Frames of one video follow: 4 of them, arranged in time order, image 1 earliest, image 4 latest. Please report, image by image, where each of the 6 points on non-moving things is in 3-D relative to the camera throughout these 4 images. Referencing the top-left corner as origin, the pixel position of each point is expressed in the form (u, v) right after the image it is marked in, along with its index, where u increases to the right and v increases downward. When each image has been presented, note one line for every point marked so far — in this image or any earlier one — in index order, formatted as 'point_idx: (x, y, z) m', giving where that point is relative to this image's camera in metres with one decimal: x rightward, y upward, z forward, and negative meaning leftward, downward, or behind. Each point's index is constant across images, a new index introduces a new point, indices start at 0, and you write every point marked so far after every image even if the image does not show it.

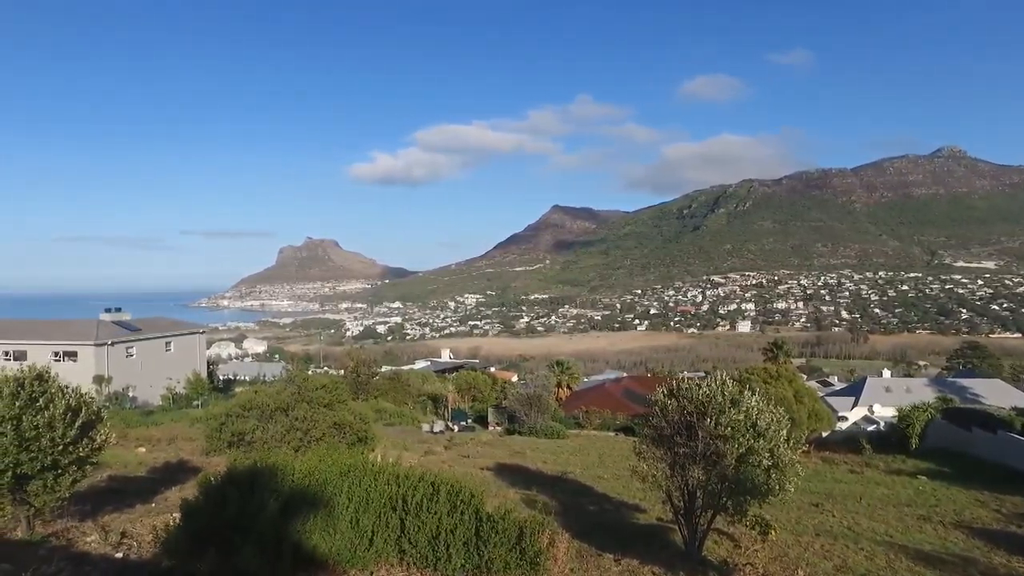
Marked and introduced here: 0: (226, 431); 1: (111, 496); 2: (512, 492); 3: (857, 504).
0: (-8.0, -4.0, +19.5) m
1: (-7.2, -3.7, +12.4) m
2: (0.0, -4.6, +15.7) m
3: (+8.0, -5.0, +16.1) m
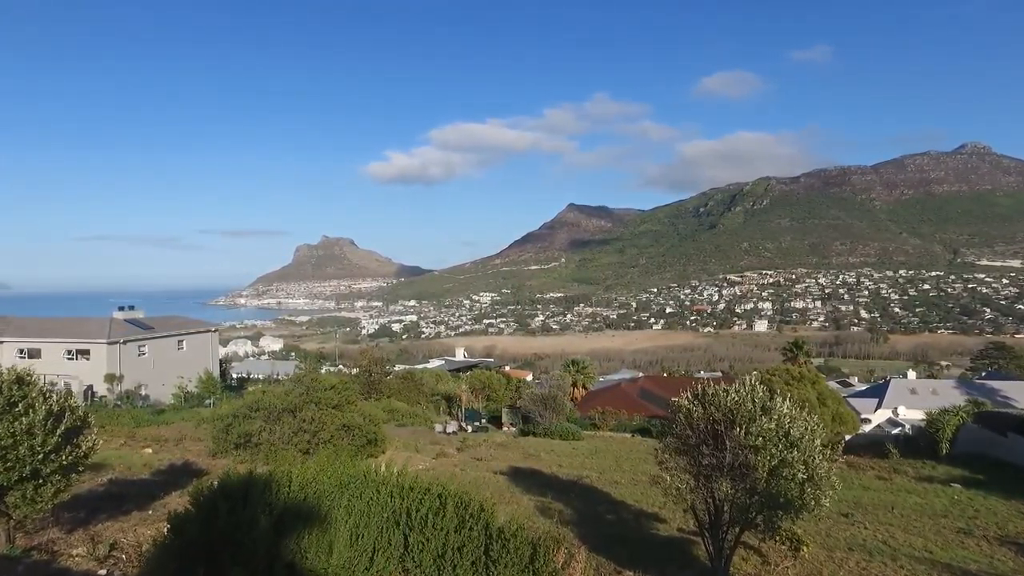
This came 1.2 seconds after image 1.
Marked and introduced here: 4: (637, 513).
0: (-7.6, -4.0, +19.0) m
1: (-6.9, -3.7, +12.0) m
2: (+0.3, -4.5, +15.0) m
3: (+8.3, -4.9, +15.3) m
4: (+2.6, -4.7, +14.6) m
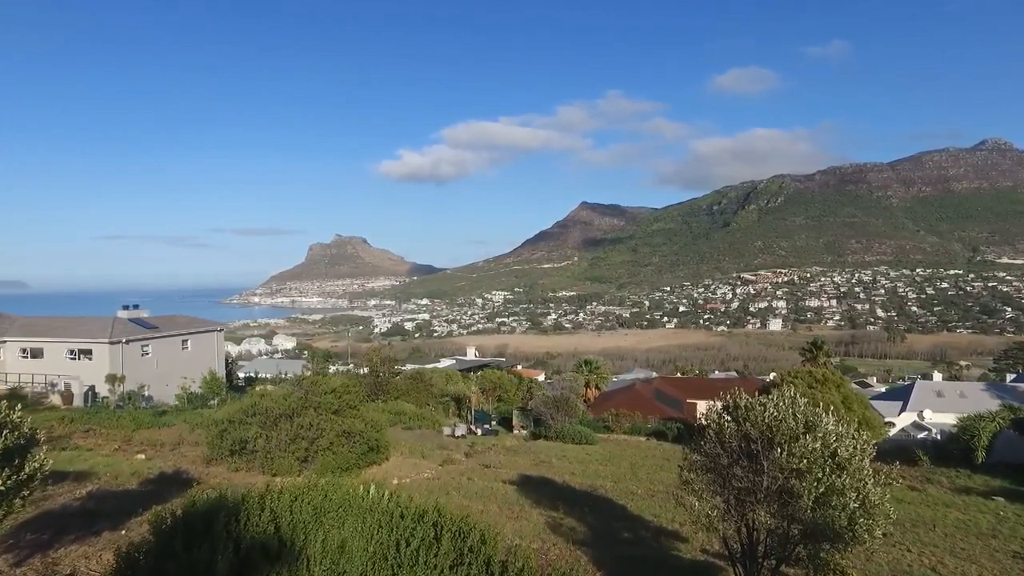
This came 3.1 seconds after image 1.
0: (-7.4, -3.9, +18.0) m
1: (-6.8, -3.7, +11.0) m
2: (+0.5, -4.5, +13.9) m
3: (+8.5, -4.9, +14.0) m
4: (+2.8, -4.7, +13.5) m
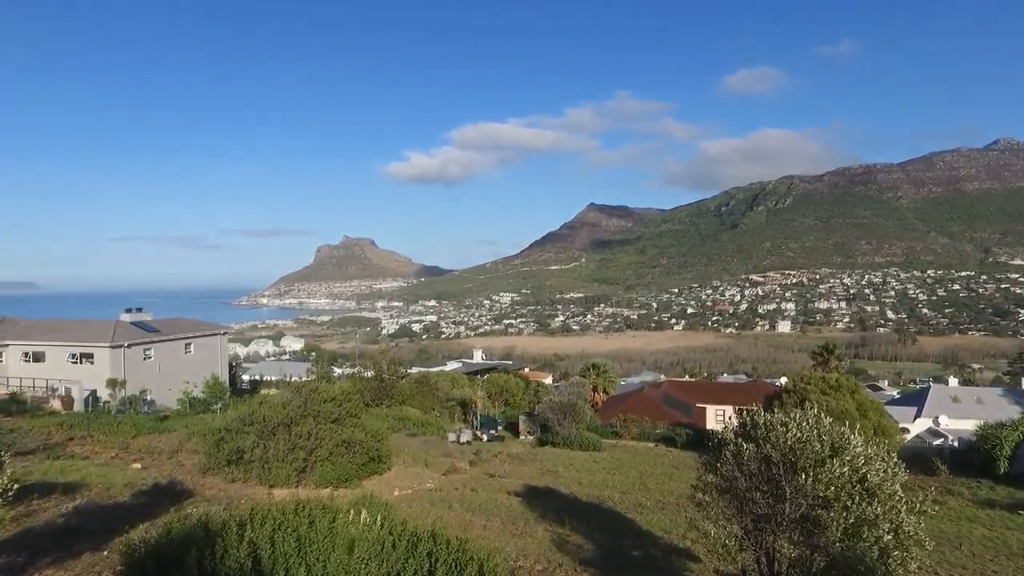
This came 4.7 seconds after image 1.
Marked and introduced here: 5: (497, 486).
0: (-7.3, -4.1, +17.5) m
1: (-6.8, -3.8, +10.4) m
2: (+0.5, -4.6, +13.3) m
3: (+8.6, -5.0, +13.3) m
4: (+2.9, -4.8, +12.8) m
5: (-0.4, -5.3, +18.4) m
